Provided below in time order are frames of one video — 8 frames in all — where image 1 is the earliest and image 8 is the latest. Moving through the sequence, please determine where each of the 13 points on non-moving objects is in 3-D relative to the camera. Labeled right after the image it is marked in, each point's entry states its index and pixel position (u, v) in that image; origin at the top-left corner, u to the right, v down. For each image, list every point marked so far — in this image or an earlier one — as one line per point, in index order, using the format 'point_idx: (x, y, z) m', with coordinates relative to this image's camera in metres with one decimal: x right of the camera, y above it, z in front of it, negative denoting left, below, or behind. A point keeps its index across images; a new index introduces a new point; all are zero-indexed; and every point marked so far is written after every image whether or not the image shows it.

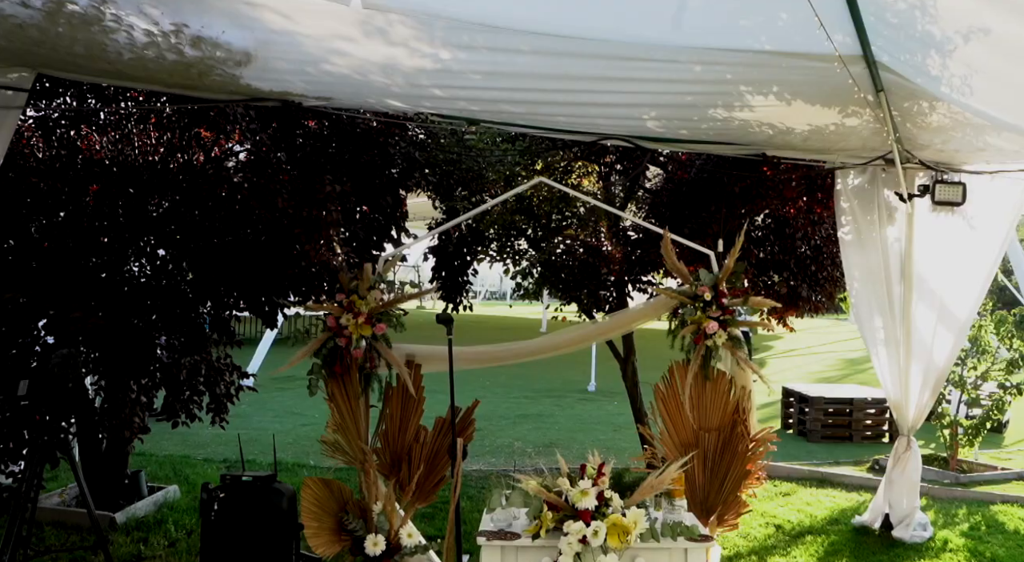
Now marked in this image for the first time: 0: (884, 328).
0: (+2.0, -0.2, +4.6) m
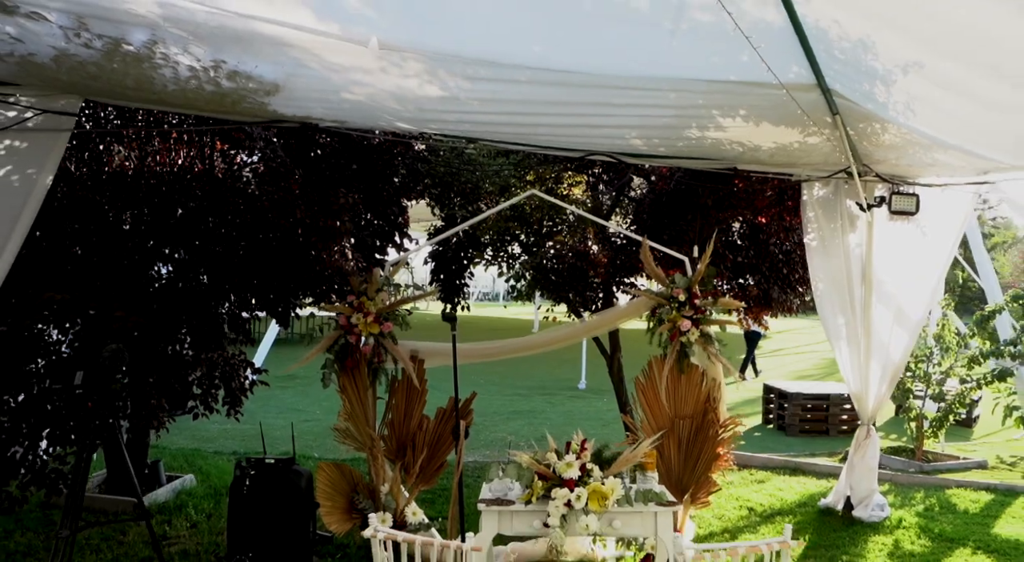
0: (+1.9, -0.2, +5.1) m
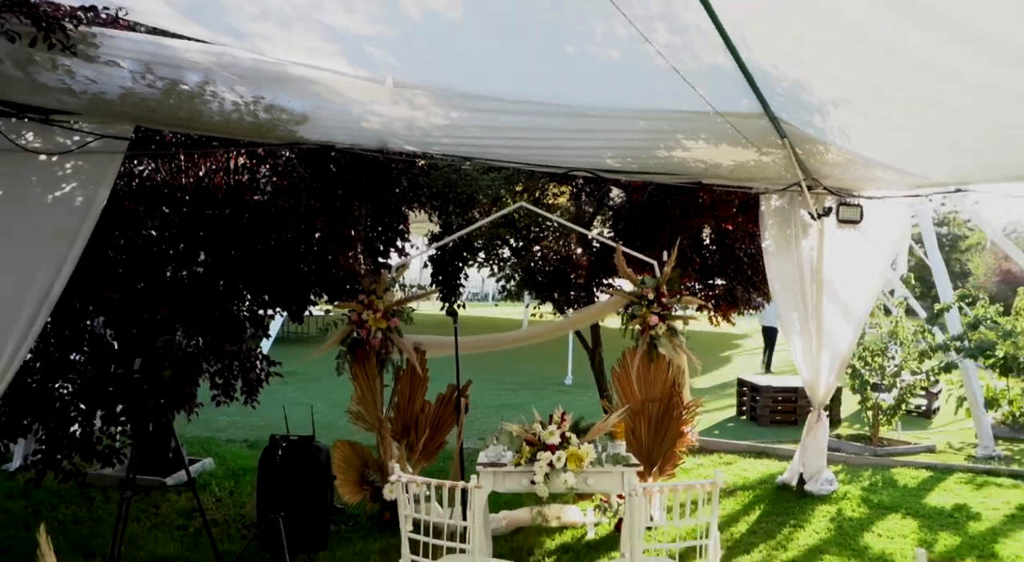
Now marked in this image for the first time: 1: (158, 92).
0: (+1.9, -0.3, +5.7) m
1: (-1.5, +0.8, +3.7) m
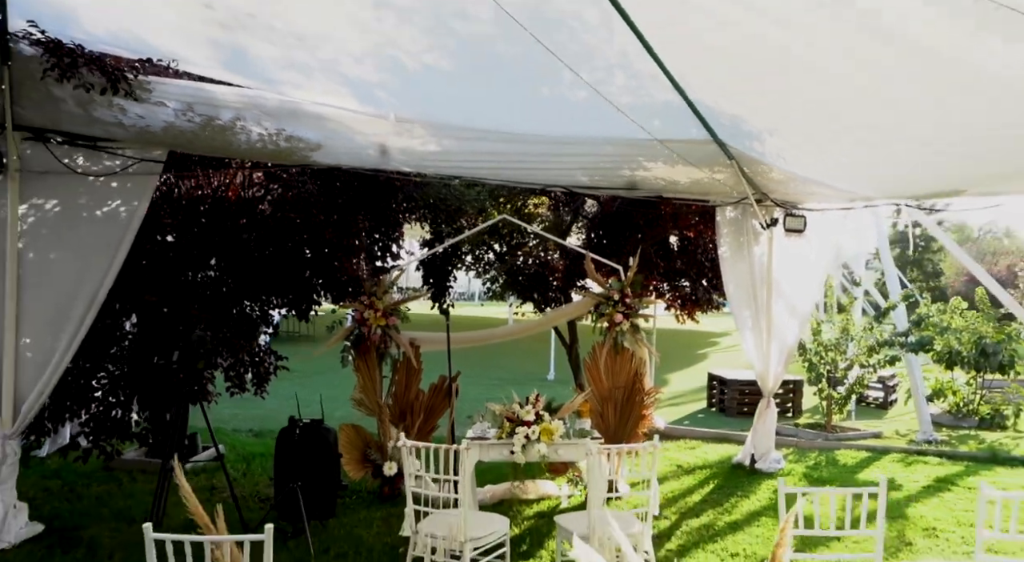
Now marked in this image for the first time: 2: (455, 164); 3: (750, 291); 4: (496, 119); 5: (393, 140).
0: (+1.8, -0.3, +6.5) m
1: (-1.6, +0.8, +4.4) m
2: (-0.3, +0.7, +5.2) m
3: (+1.7, -0.1, +6.4) m
4: (-0.1, +0.8, +4.6) m
5: (-0.6, +0.8, +4.7) m
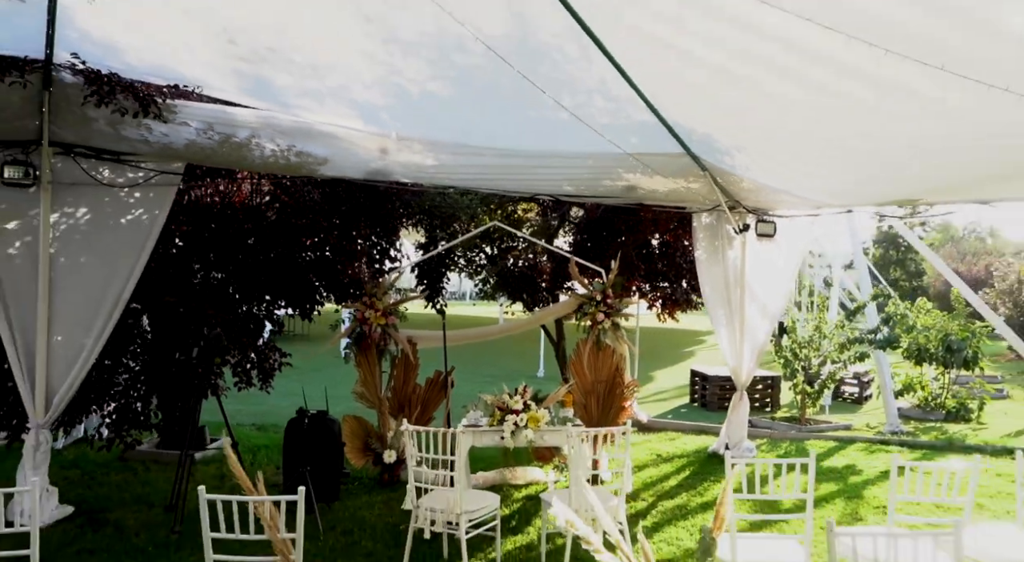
0: (+1.7, -0.3, +6.9) m
1: (-1.6, +0.8, +4.8) m
2: (-0.4, +0.7, +5.6) m
3: (+1.7, -0.1, +6.9) m
4: (-0.2, +0.8, +5.0) m
5: (-0.7, +0.7, +5.2) m
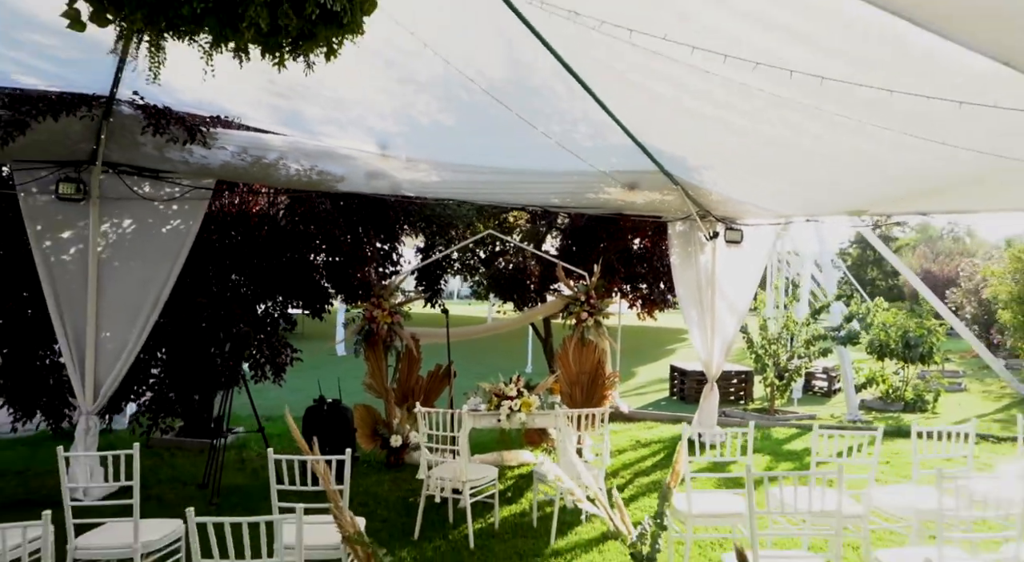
0: (+1.6, -0.3, +7.7) m
1: (-1.7, +0.7, +5.5) m
2: (-0.4, +0.6, +6.3) m
3: (+1.6, -0.1, +7.6) m
4: (-0.2, +0.8, +5.7) m
5: (-0.7, +0.7, +5.9) m
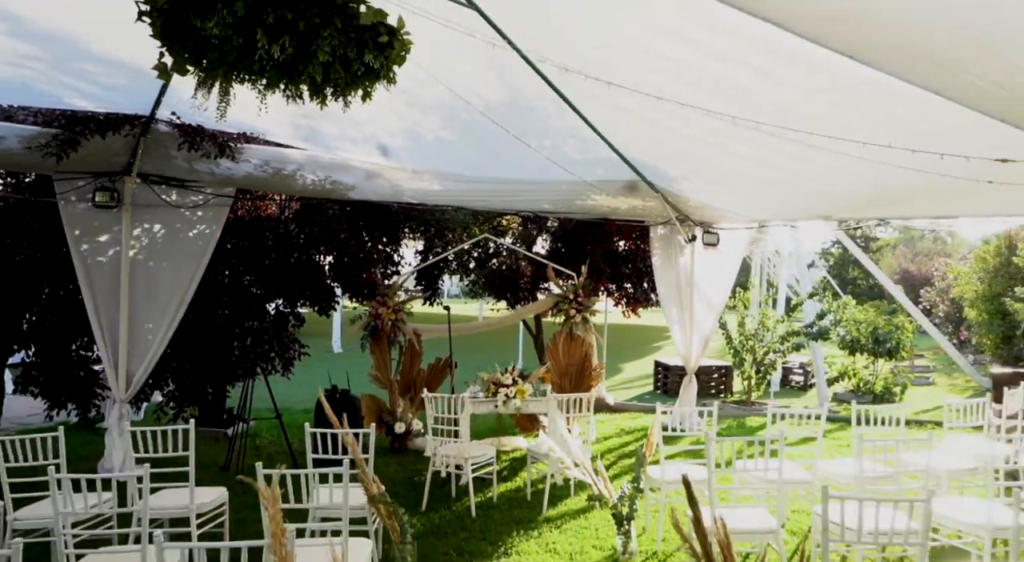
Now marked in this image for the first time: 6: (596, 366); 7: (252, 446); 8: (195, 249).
0: (+1.6, -0.3, +8.3) m
1: (-1.7, +0.7, +6.1) m
2: (-0.5, +0.6, +6.9) m
3: (+1.5, -0.1, +8.3) m
4: (-0.2, +0.8, +6.3) m
5: (-0.8, +0.7, +6.4) m
6: (+0.7, -0.7, +7.3) m
7: (-2.3, -1.5, +7.7) m
8: (-2.3, +0.2, +6.4) m
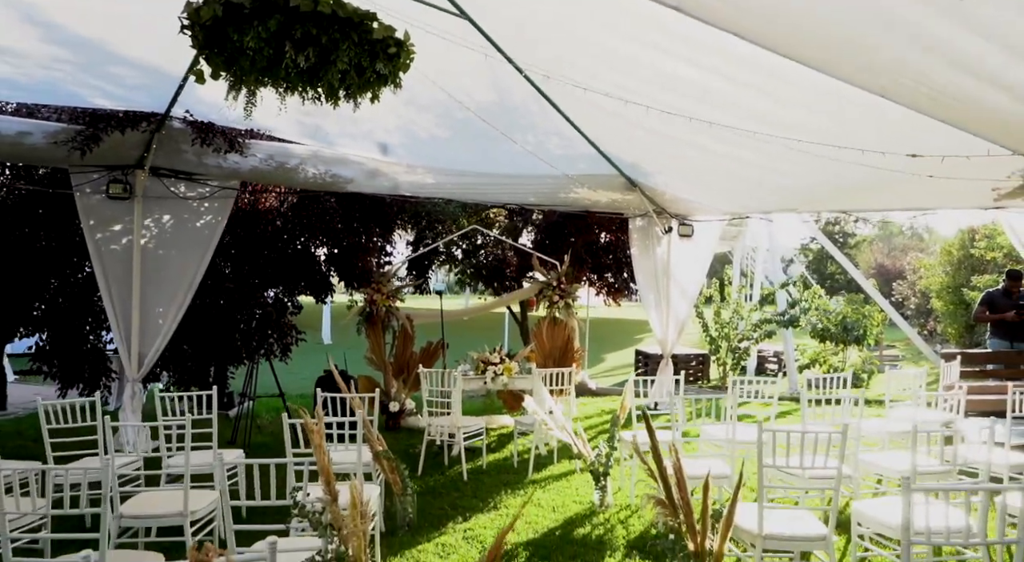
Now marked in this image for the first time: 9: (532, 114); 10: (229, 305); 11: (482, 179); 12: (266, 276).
0: (+1.4, -0.2, +8.8) m
1: (-1.8, +0.8, +6.5) m
2: (-0.6, +0.8, +7.4) m
3: (+1.4, 0.0, +8.8) m
4: (-0.3, +0.9, +6.8) m
5: (-0.9, +0.8, +6.9) m
6: (+0.6, -0.6, +7.8) m
7: (-2.4, -1.3, +8.2) m
8: (-2.4, +0.3, +6.9) m
9: (+0.1, +1.1, +5.5) m
10: (-2.4, -0.2, +7.6) m
11: (-0.2, +0.8, +7.1) m
12: (-2.3, +0.1, +8.0) m
